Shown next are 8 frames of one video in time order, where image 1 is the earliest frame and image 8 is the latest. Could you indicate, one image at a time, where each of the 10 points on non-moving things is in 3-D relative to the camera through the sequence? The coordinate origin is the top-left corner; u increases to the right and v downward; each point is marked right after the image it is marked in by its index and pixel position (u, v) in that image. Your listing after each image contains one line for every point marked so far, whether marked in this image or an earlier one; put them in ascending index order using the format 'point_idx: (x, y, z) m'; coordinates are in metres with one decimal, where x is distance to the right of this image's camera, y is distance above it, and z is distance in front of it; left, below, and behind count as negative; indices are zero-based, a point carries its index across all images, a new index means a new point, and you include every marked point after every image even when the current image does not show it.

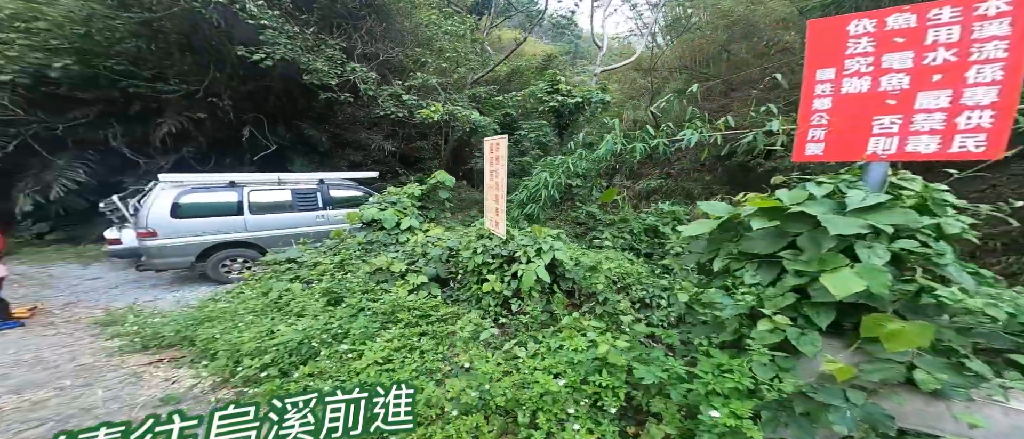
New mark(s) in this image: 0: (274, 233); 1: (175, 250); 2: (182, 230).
0: (-4.3, -0.3, +5.8) m
1: (-5.2, -0.5, +5.1) m
2: (-5.1, -0.2, +5.1) m
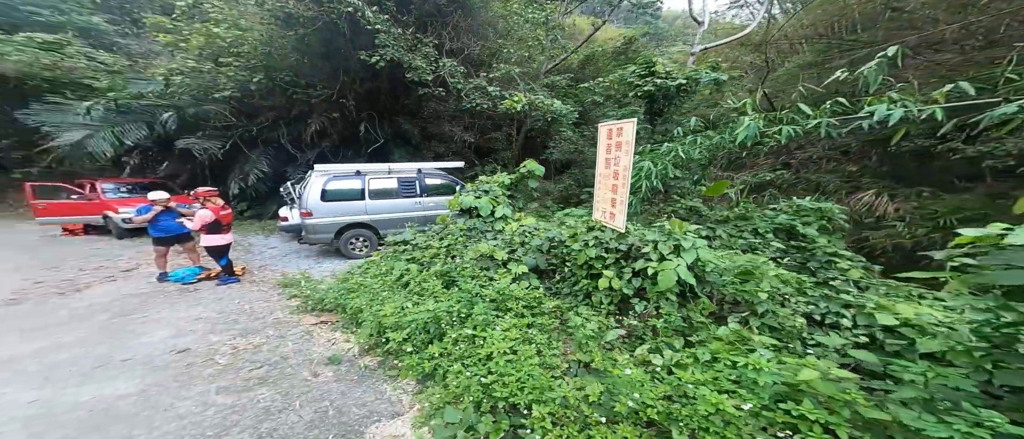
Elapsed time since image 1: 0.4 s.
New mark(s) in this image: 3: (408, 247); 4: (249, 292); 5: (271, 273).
0: (-2.7, 0.0, +6.6) m
1: (-3.7, -0.1, +6.0) m
2: (-3.6, +0.2, +6.0) m
3: (-1.2, -0.3, +3.7) m
4: (-3.6, -1.1, +4.3) m
5: (-4.2, -1.0, +5.3) m
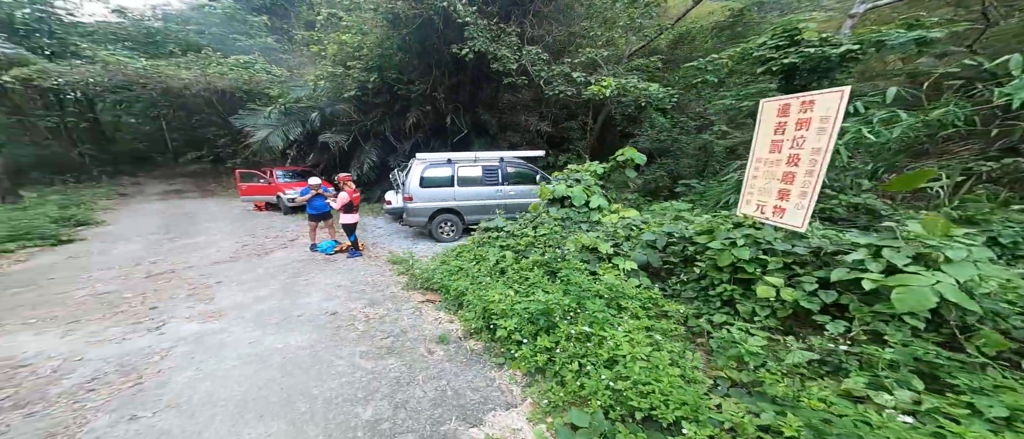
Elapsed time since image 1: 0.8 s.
0: (-0.9, +0.3, +6.9) m
1: (-2.1, +0.2, +6.5) m
2: (-2.0, +0.5, +6.5) m
3: (-0.1, -0.2, +3.8) m
4: (-2.3, -0.8, +4.8) m
5: (-2.7, -0.6, +6.0) m
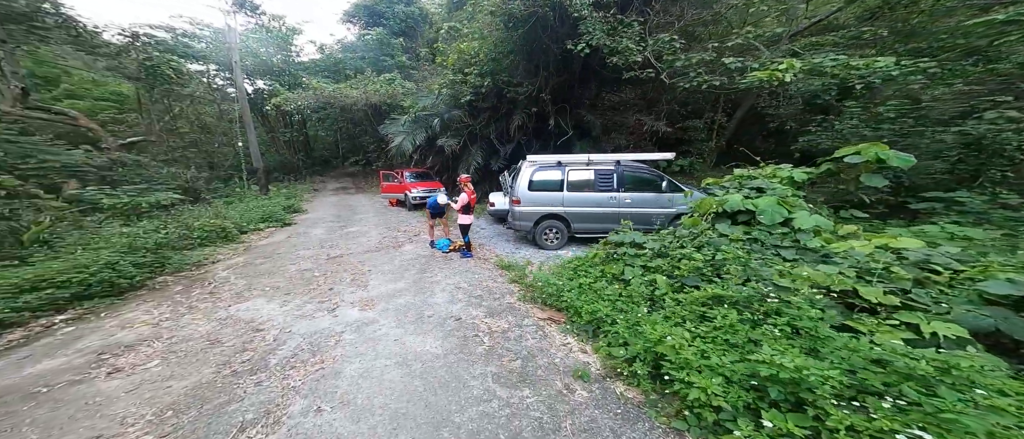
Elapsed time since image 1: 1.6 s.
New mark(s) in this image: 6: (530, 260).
0: (+1.5, +0.2, +6.4) m
1: (+0.3, +0.1, +6.4) m
2: (+0.4, +0.4, +6.3) m
3: (+1.3, -0.3, +3.2) m
4: (-0.5, -0.9, +4.8) m
5: (-0.5, -0.7, +6.0) m
6: (+0.3, -0.8, +5.8) m
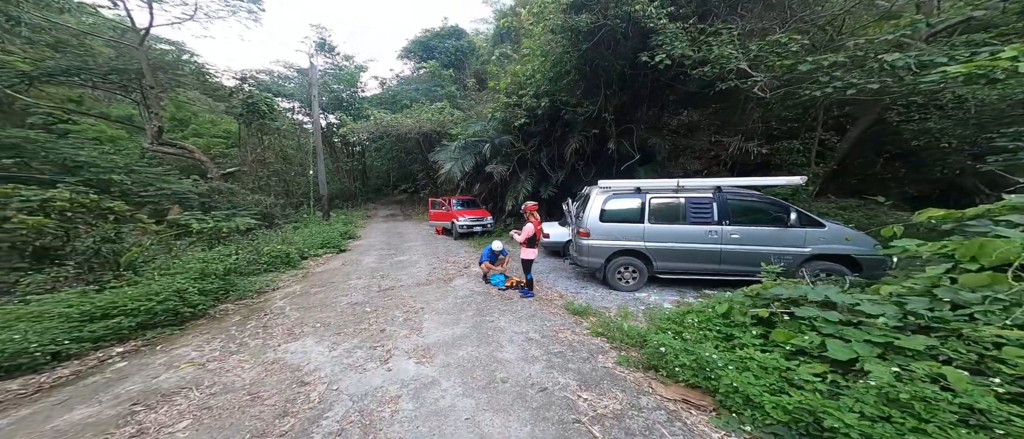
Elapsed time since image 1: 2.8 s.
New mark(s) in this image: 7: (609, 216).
0: (+2.7, -0.4, +5.4) m
1: (+1.6, -0.5, +5.5) m
2: (+1.7, -0.2, +5.5) m
3: (+2.2, -0.6, +2.2) m
4: (+0.5, -1.3, +4.0) m
5: (+0.7, -1.2, +5.2) m
6: (+1.5, -1.3, +4.8) m
7: (+1.7, +0.1, +5.5) m
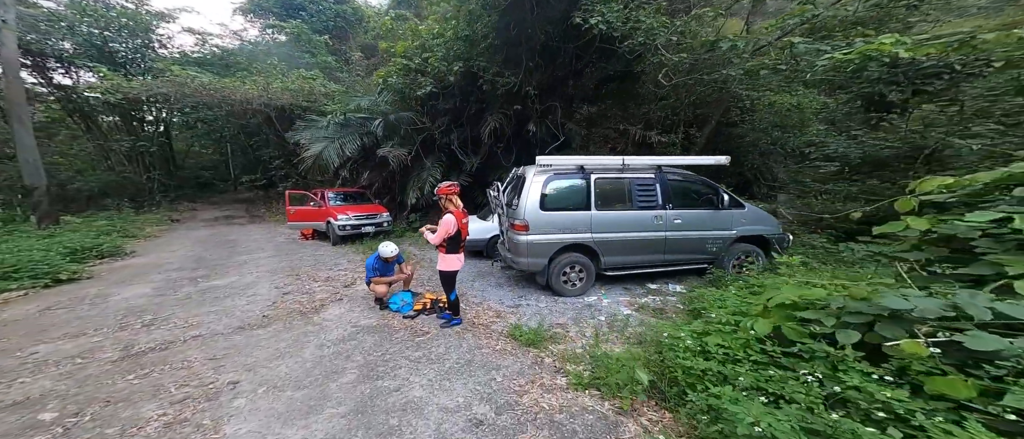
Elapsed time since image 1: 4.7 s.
0: (+1.5, -0.2, +4.5) m
1: (+0.4, -0.3, +4.2) m
2: (+0.5, 0.0, +4.2) m
3: (+2.0, -0.4, +1.3) m
4: (-0.1, -1.2, +2.5) m
5: (-0.3, -1.1, +3.7) m
6: (+0.5, -1.2, +3.6) m
7: (+0.5, +0.3, +4.3) m
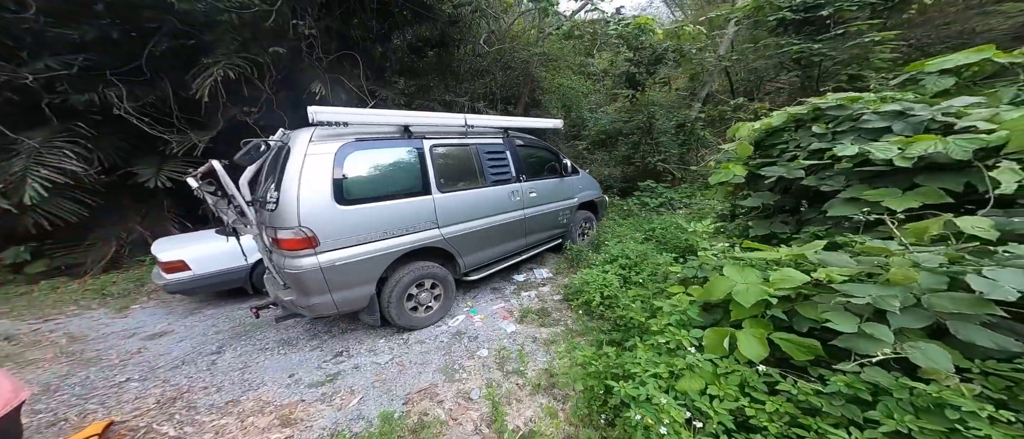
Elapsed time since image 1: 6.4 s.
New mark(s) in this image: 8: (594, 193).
0: (-0.4, -0.1, +3.3) m
1: (-1.3, -0.3, +2.6) m
2: (-1.2, 0.0, +2.6) m
3: (+1.7, -0.2, +0.9) m
4: (-0.6, -1.3, +0.9) m
5: (-1.4, -1.2, +1.8) m
6: (-0.7, -1.2, +2.1) m
7: (-1.2, +0.2, +2.6) m
8: (+1.5, +0.5, +5.4) m
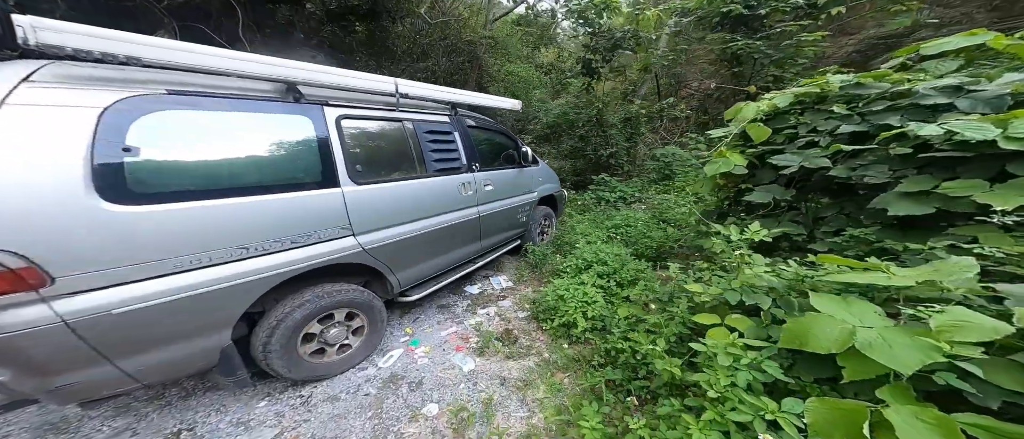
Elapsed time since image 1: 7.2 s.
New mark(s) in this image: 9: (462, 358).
0: (-0.8, -0.1, +2.4) m
1: (-1.5, -0.4, +1.5) m
2: (-1.4, -0.1, +1.6) m
3: (+1.8, -0.2, +0.4) m
4: (-0.5, -1.3, 0.0) m
5: (-1.5, -1.3, +0.8) m
6: (-0.8, -1.2, +1.2) m
7: (-1.5, +0.2, +1.5) m
8: (+0.7, +0.5, +4.8) m
9: (-0.4, -1.0, +2.3) m
